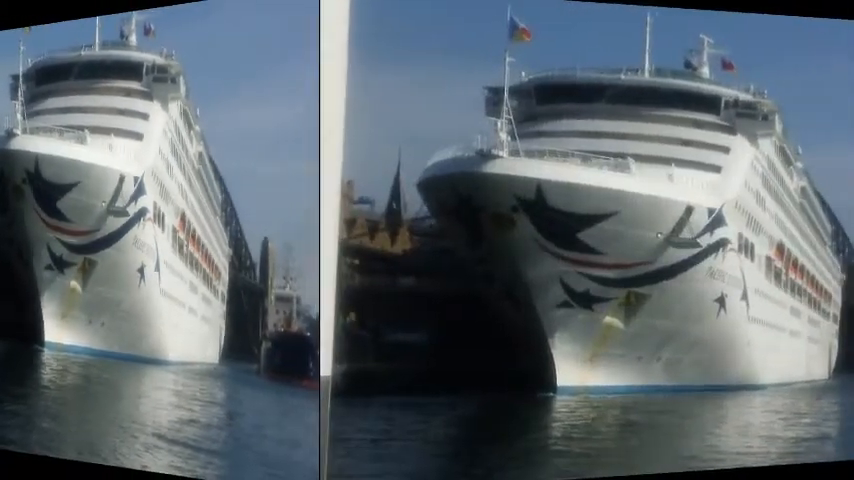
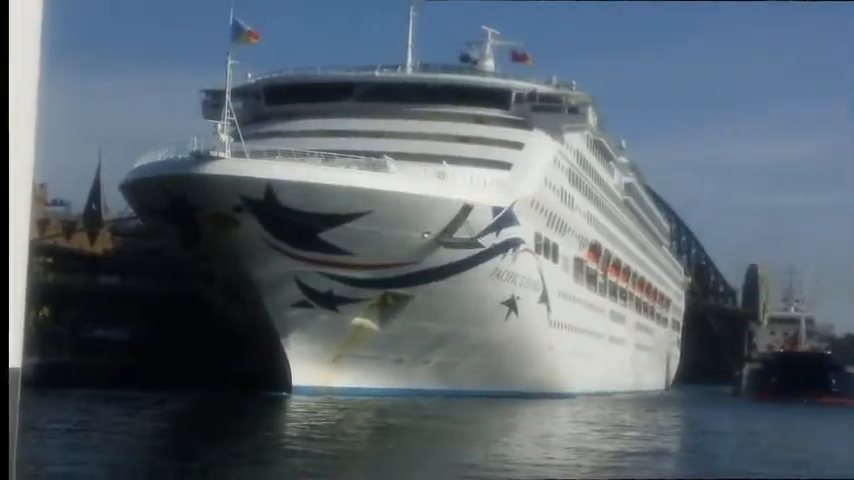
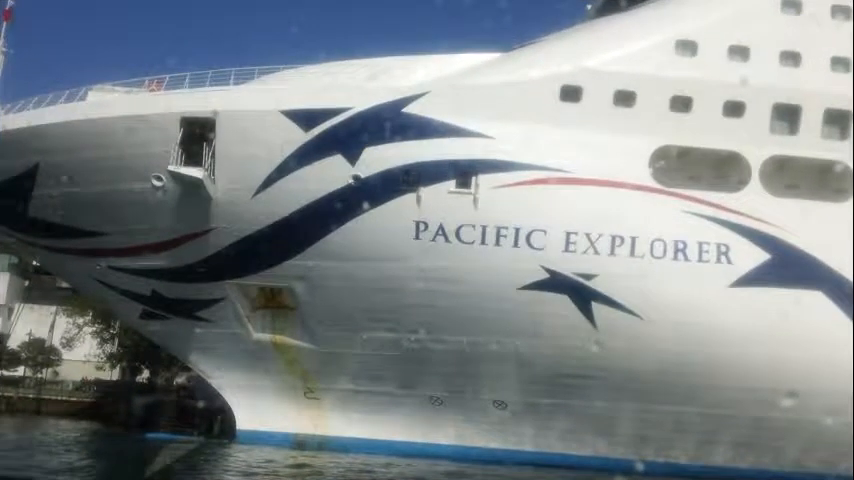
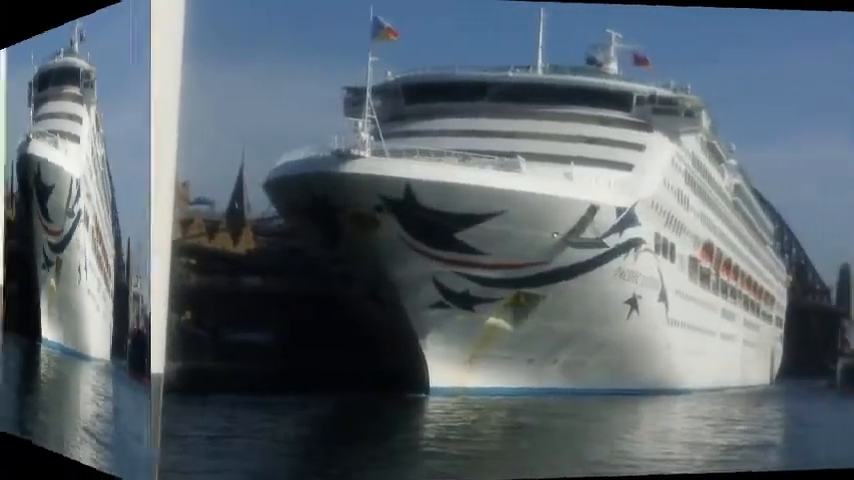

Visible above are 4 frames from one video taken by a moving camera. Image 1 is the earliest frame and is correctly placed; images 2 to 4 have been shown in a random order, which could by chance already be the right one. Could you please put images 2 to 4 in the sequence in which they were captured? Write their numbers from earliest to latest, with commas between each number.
4, 2, 3
